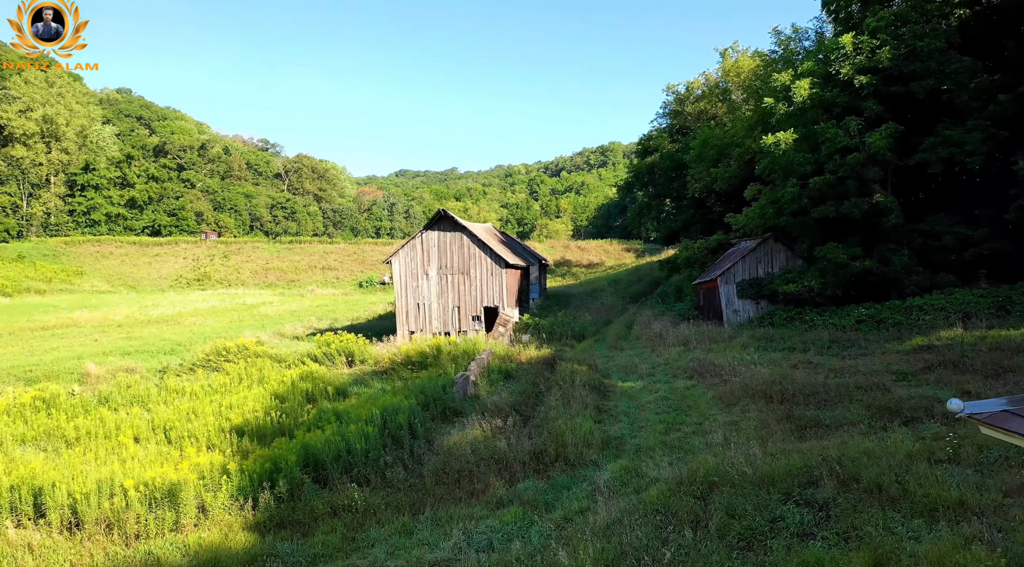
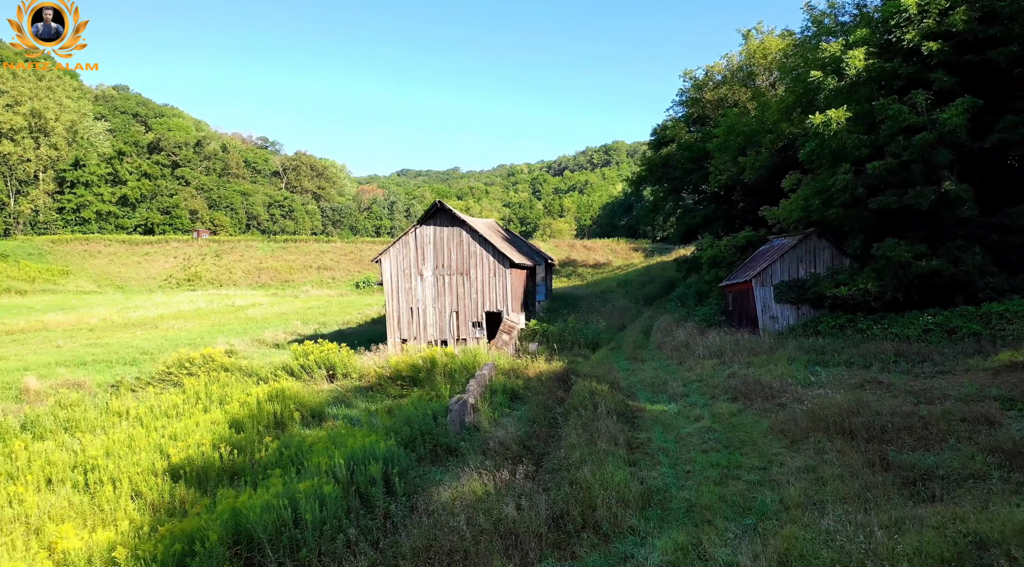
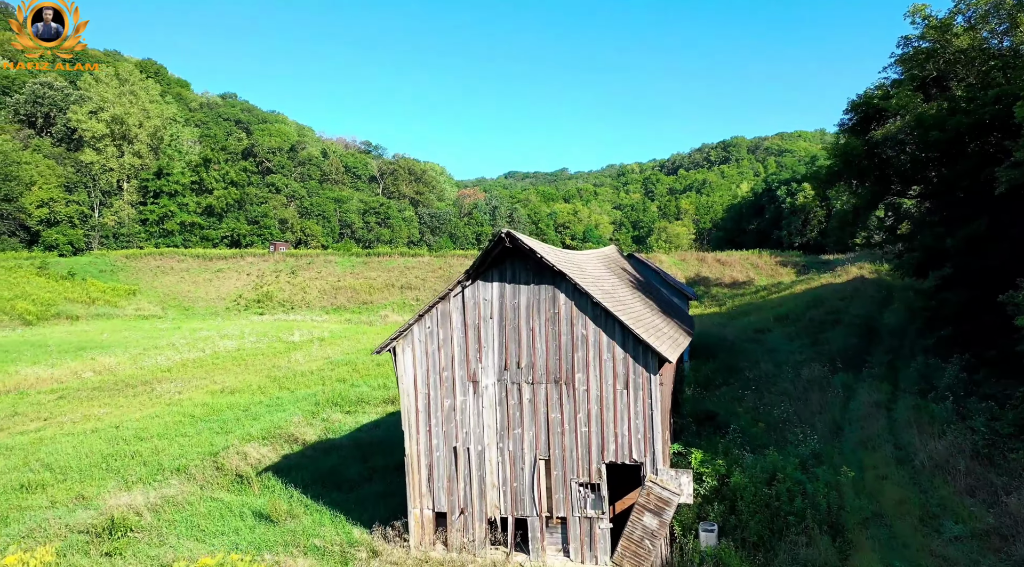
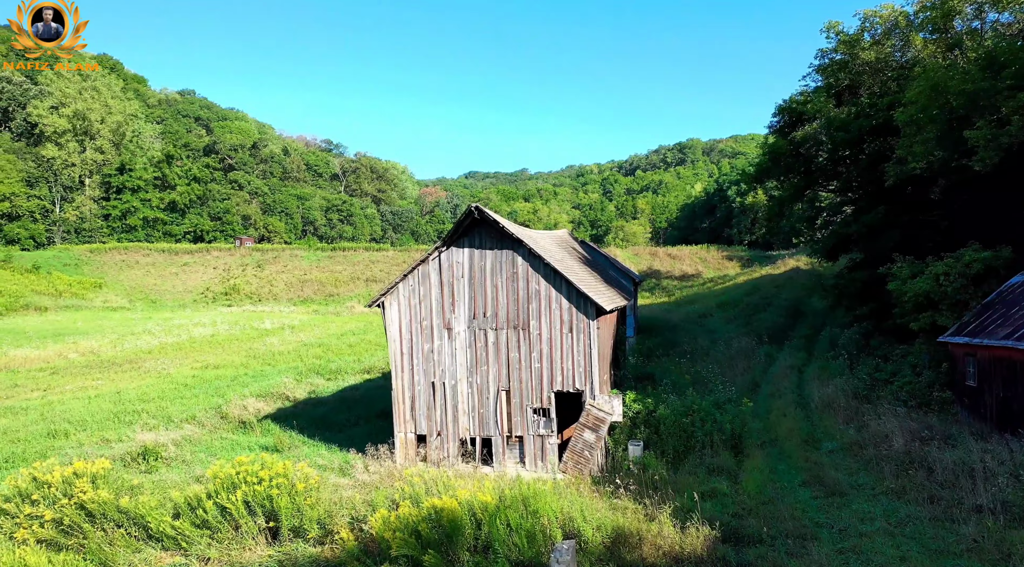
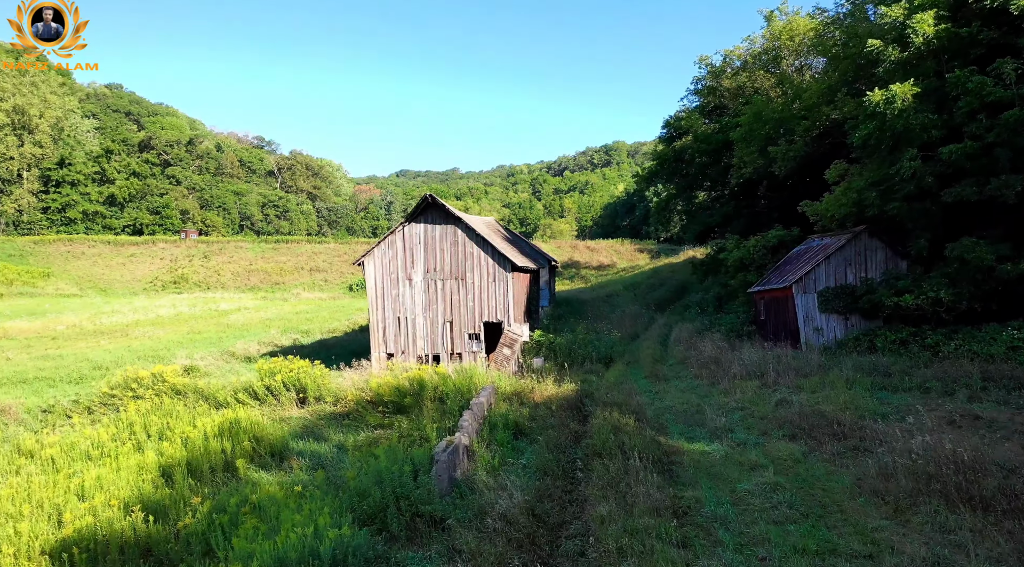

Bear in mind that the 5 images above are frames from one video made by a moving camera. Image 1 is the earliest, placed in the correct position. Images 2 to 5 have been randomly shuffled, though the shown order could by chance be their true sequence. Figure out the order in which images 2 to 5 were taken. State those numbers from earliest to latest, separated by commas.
2, 5, 4, 3
